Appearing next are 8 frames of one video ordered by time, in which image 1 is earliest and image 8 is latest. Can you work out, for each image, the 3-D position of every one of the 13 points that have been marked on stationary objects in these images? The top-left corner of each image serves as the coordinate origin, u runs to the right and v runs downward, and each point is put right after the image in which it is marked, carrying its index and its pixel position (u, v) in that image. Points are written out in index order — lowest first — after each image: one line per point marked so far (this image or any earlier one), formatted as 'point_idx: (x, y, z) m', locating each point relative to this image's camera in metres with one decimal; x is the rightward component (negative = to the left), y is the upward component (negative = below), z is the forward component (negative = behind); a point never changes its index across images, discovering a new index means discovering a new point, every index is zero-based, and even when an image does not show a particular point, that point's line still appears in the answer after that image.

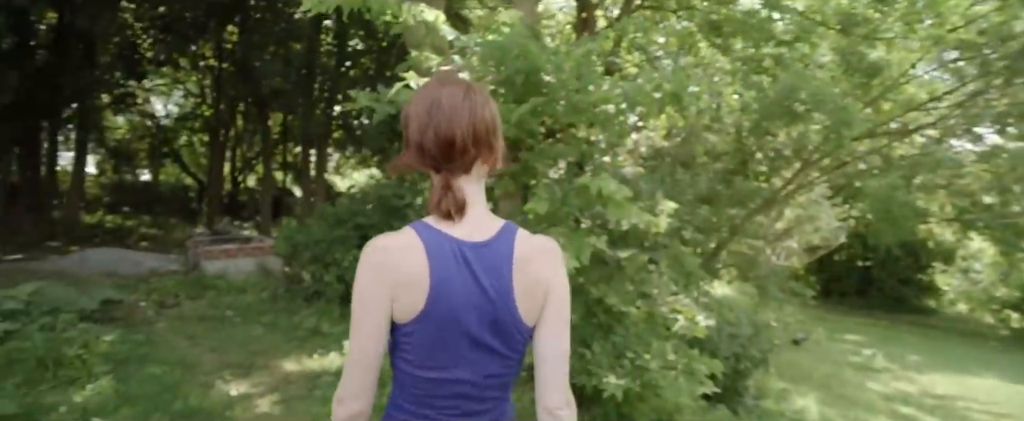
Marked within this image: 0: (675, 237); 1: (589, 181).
0: (+1.6, -0.3, +5.7) m
1: (+0.6, +0.2, +4.4) m
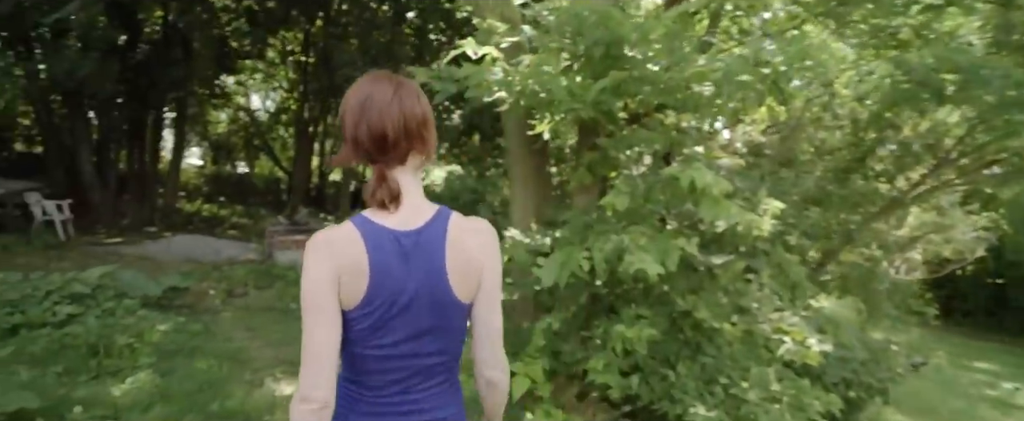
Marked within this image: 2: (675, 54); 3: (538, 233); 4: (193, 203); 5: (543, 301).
0: (+2.3, -0.3, +4.9) m
1: (+1.1, +0.2, +3.7) m
2: (+1.1, +1.1, +4.0) m
3: (+0.2, -0.2, +4.5) m
4: (-10.3, +0.2, +18.7) m
5: (+0.2, -0.7, +4.7) m
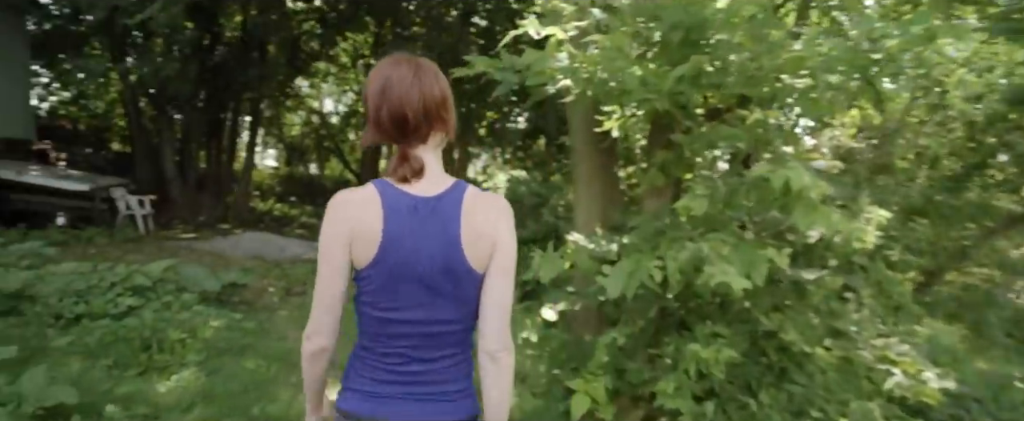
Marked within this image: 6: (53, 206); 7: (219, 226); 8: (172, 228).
0: (+2.7, -0.3, +4.3) m
1: (+1.4, +0.2, +3.2) m
2: (+1.5, +1.0, +3.5) m
3: (+0.6, -0.2, +4.1) m
4: (-8.2, +0.3, +19.3) m
5: (+0.7, -0.8, +4.3) m
6: (-8.1, +0.1, +10.0) m
7: (-7.1, -0.4, +13.9) m
8: (-7.1, -0.4, +11.9) m
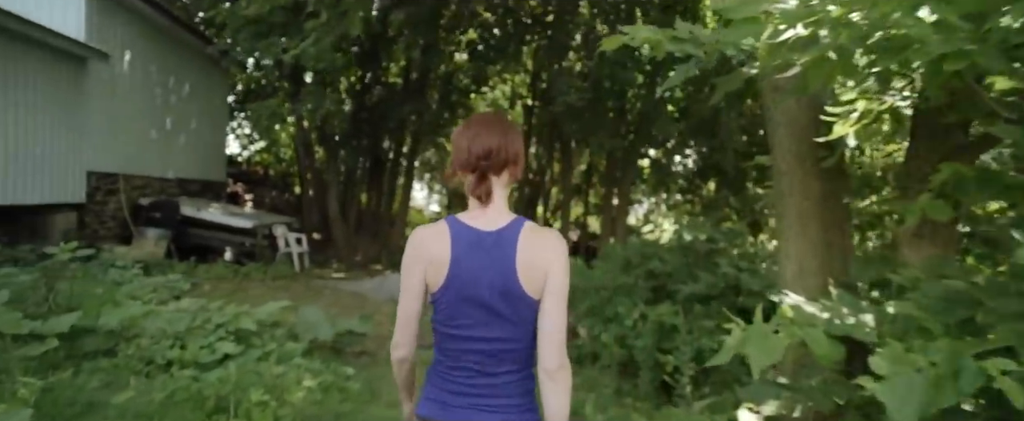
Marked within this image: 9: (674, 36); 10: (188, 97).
0: (+3.5, -0.6, +2.1) m
1: (+2.0, +0.1, +1.5) m
2: (+2.2, +0.9, +1.8) m
3: (+1.4, -0.4, +2.5) m
4: (-2.9, -1.2, +19.6) m
5: (+1.5, -1.0, +2.7) m
6: (-5.3, -0.6, +10.6) m
7: (-3.4, -1.4, +14.0) m
8: (-3.9, -1.2, +12.1) m
9: (+0.7, +0.8, +2.6) m
10: (-6.8, +2.4, +12.2) m
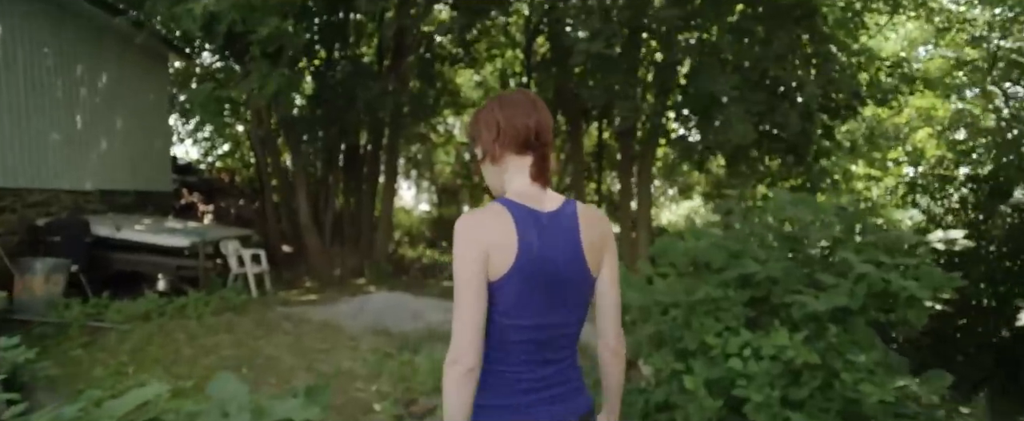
0: (+3.8, -0.3, -0.1) m
1: (+2.2, +0.2, -0.8) m
2: (+2.4, +1.0, -0.5) m
3: (+1.7, -0.3, +0.3) m
4: (-2.9, -1.2, +17.3) m
5: (+1.9, -0.9, +0.4) m
6: (-5.2, -0.8, +8.3) m
7: (-3.2, -1.5, +11.7) m
8: (-3.7, -1.3, +9.8) m
9: (+0.9, +0.9, +0.3) m
10: (-6.9, +2.1, +9.8) m
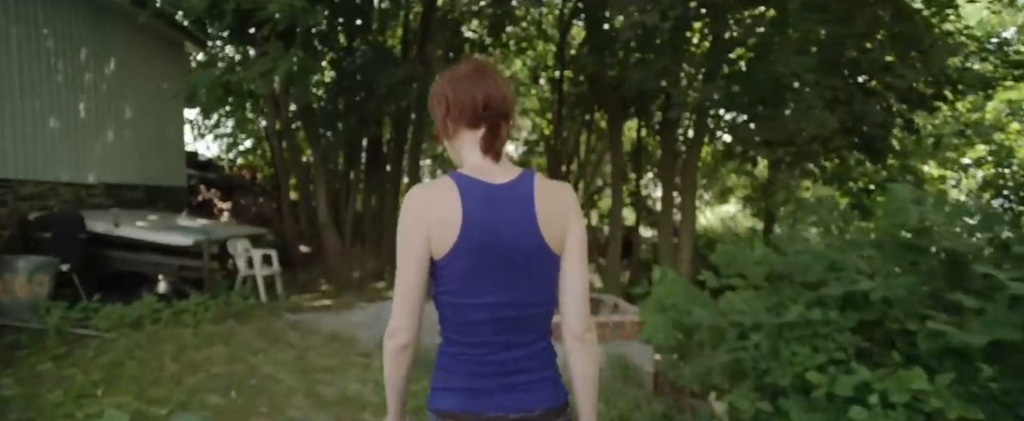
0: (+3.8, -0.3, -1.2) m
1: (+2.3, +0.3, -1.8) m
2: (+2.4, +1.1, -1.5) m
3: (+1.8, -0.3, -0.7) m
4: (-2.0, -1.2, +16.5) m
5: (+1.9, -0.8, -0.6) m
6: (-4.7, -0.8, +7.6) m
7: (-2.6, -1.5, +10.9) m
8: (-3.2, -1.3, +9.0) m
9: (+1.0, +0.9, -0.6) m
10: (-6.3, +2.2, +9.2) m
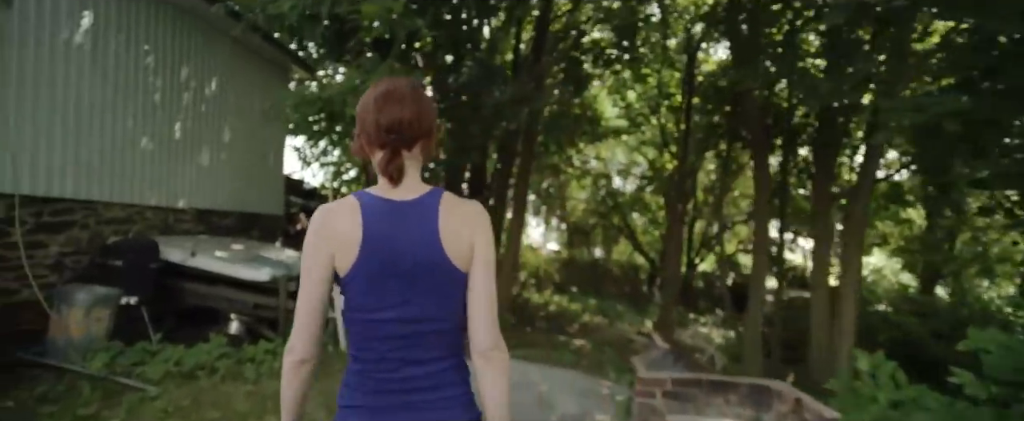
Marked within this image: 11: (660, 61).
0: (+3.6, -0.3, -3.4) m
1: (+2.0, +0.3, -3.6) m
2: (+2.2, +1.1, -3.3) m
3: (+1.7, -0.2, -2.5) m
4: (+0.8, -2.2, +15.0) m
5: (+1.8, -0.8, -2.4) m
6: (-3.3, -1.1, +6.7) m
7: (-0.7, -2.1, +9.6) m
8: (-1.6, -1.8, +7.9) m
9: (+1.0, +0.9, -2.2) m
10: (-4.5, +1.8, +8.8) m
11: (+3.4, +3.4, +13.3) m
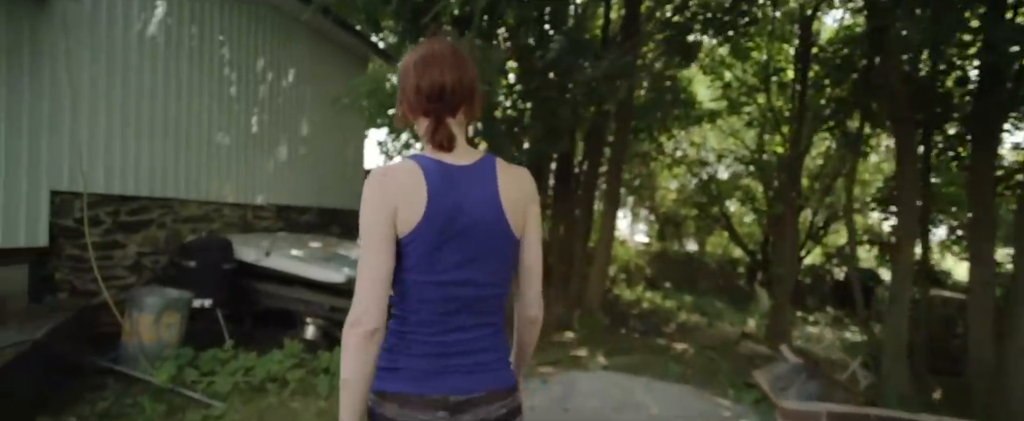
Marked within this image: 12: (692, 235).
0: (+3.2, -0.3, -4.7) m
1: (+1.5, +0.3, -4.7) m
2: (+1.8, +1.1, -4.5) m
3: (+1.4, -0.3, -3.6) m
4: (+3.0, -2.0, +13.9) m
5: (+1.5, -0.9, -3.5) m
6: (-2.3, -1.0, +6.3) m
7: (+0.8, -2.0, +8.8) m
8: (-0.4, -1.7, +7.2) m
9: (+0.7, +0.9, -3.2) m
10: (-3.2, +1.8, +8.5) m
11: (+5.2, +3.7, +11.8) m
12: (+5.1, -0.7, +16.2) m
